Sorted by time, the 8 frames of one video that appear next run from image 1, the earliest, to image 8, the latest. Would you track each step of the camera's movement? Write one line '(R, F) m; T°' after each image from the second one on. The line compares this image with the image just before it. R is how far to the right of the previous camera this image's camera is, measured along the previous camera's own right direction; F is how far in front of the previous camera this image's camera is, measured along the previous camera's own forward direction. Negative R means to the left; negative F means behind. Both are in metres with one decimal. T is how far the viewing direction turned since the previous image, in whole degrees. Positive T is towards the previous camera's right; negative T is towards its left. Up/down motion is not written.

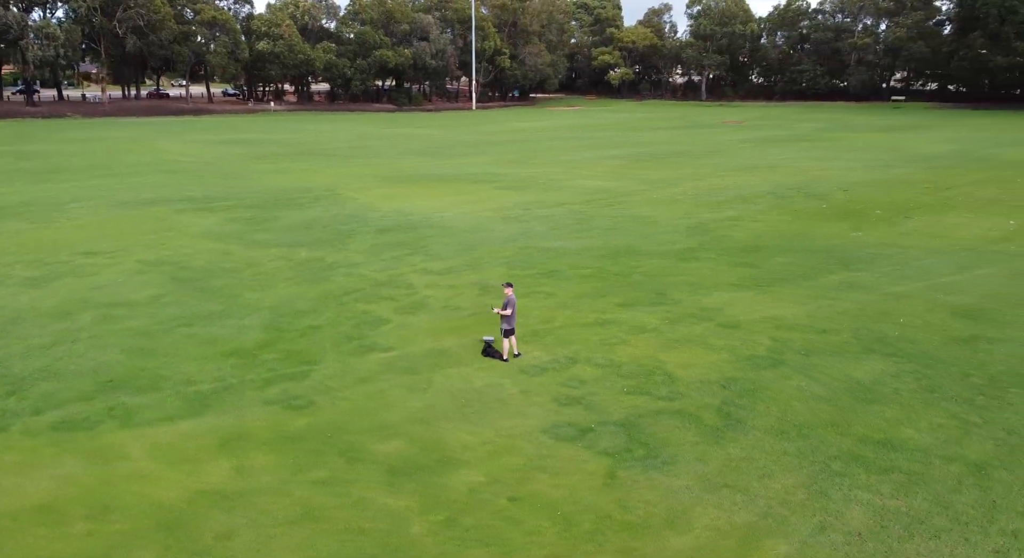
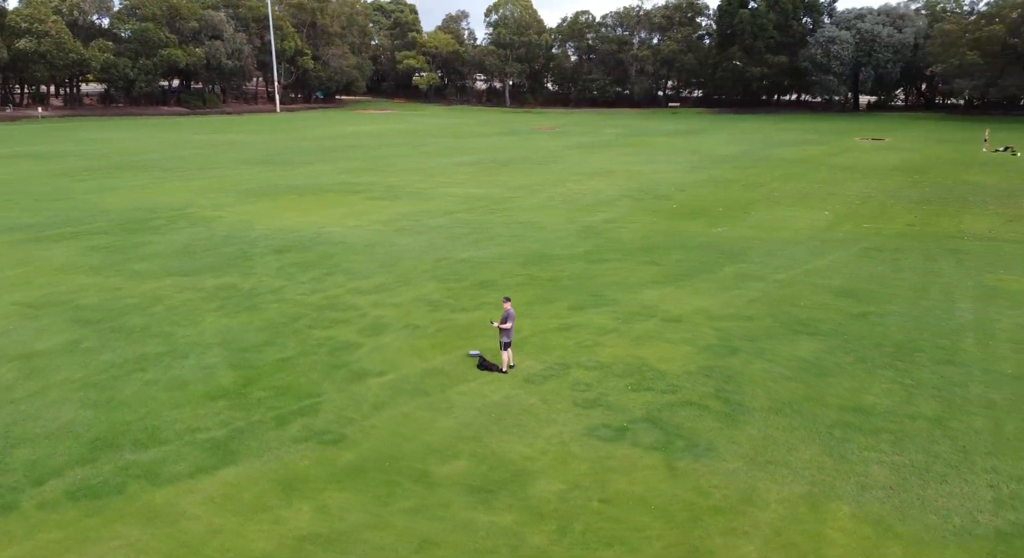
(-2.5, 0.0) m; +15°
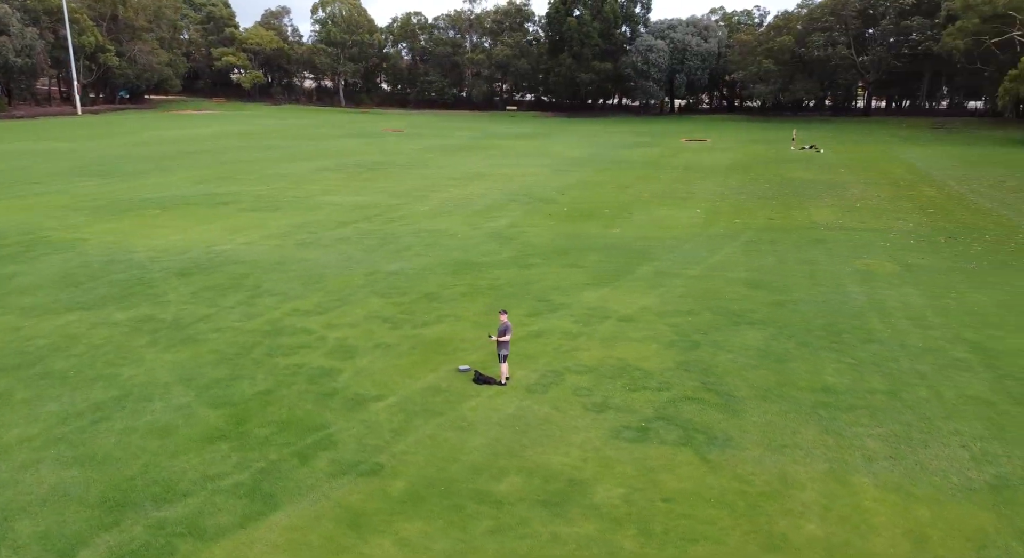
(-2.2, +0.1) m; +13°
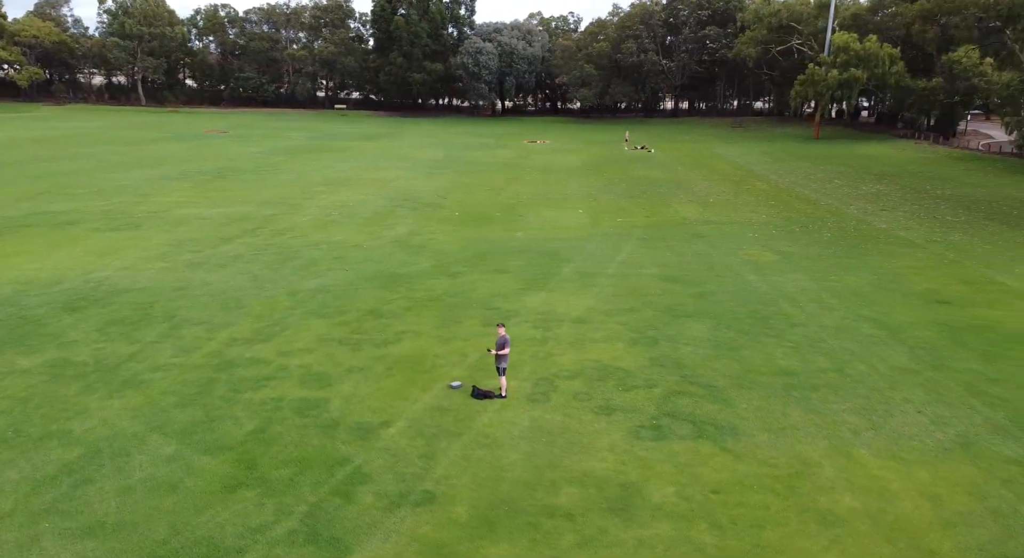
(-2.3, +0.2) m; +14°
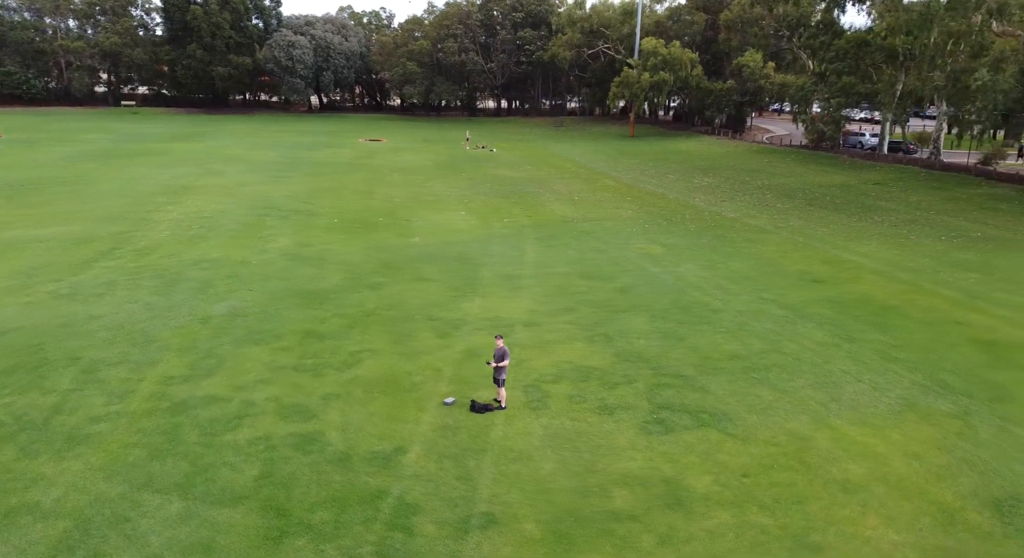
(-2.4, +0.3) m; +14°
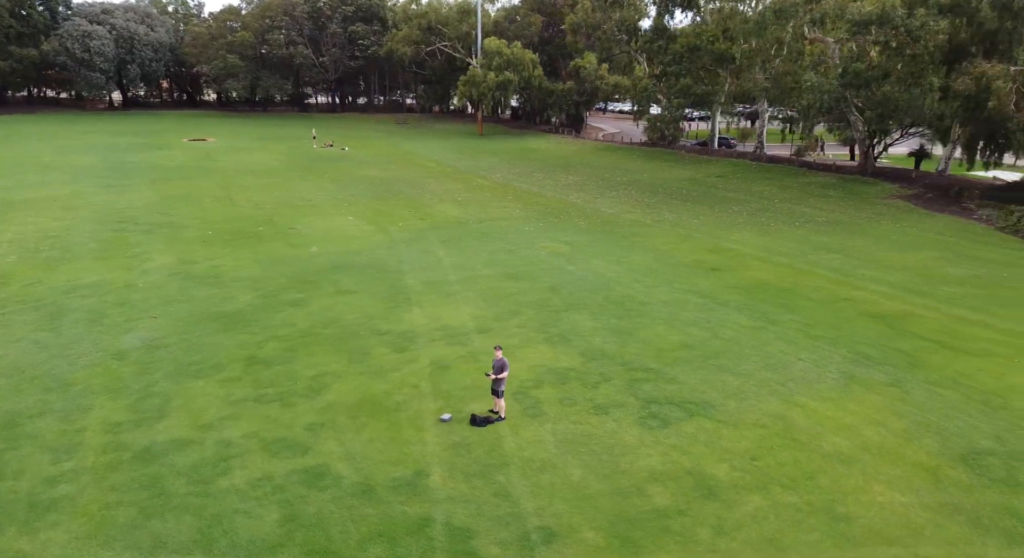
(-2.1, +0.3) m; +13°
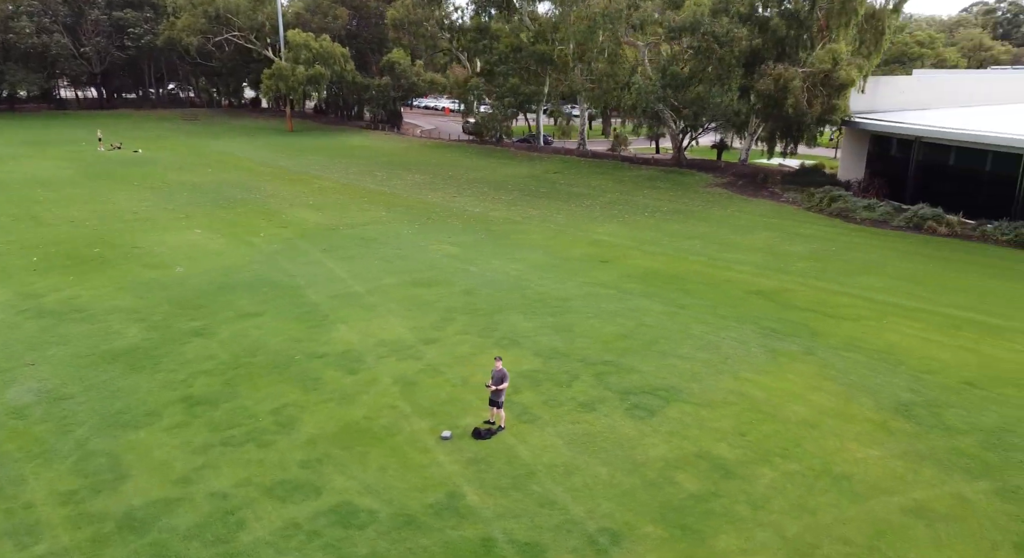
(-2.5, +0.3) m; +16°
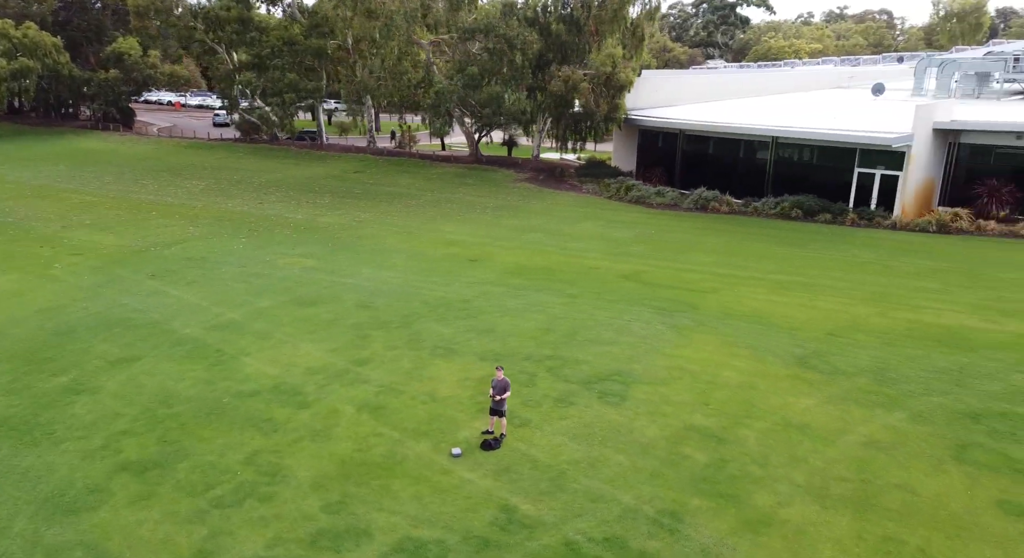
(-3.1, +0.4) m; +19°
